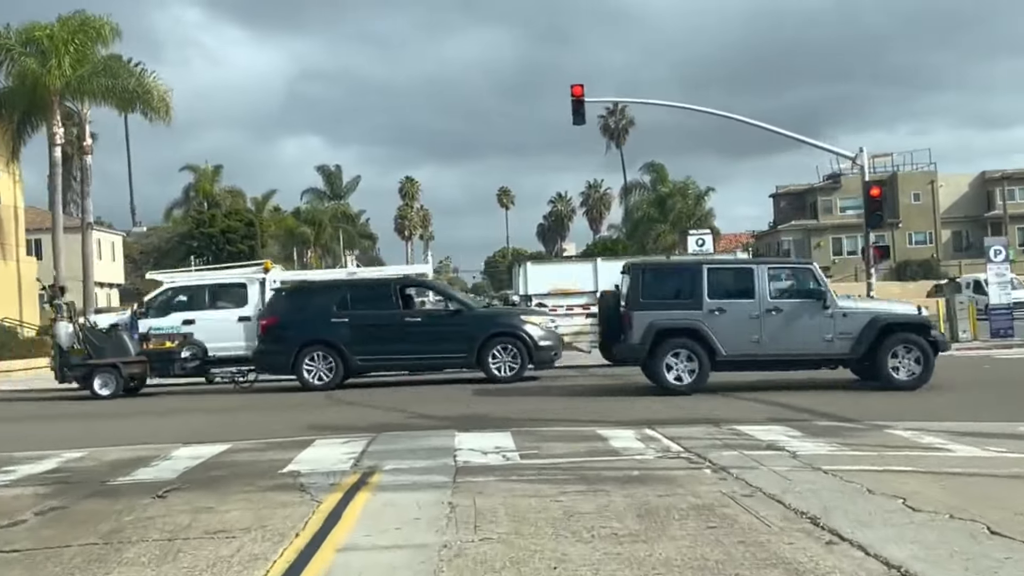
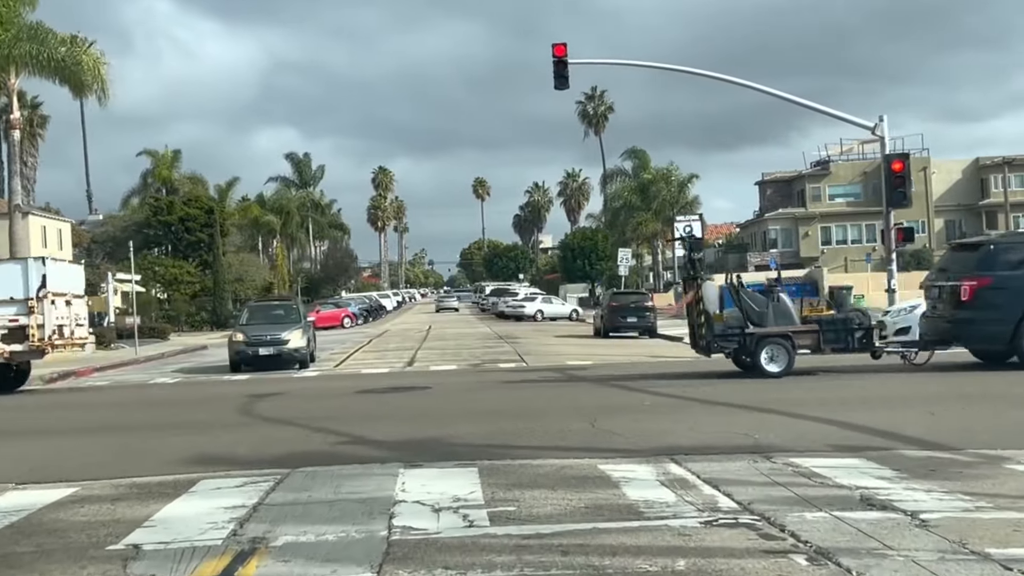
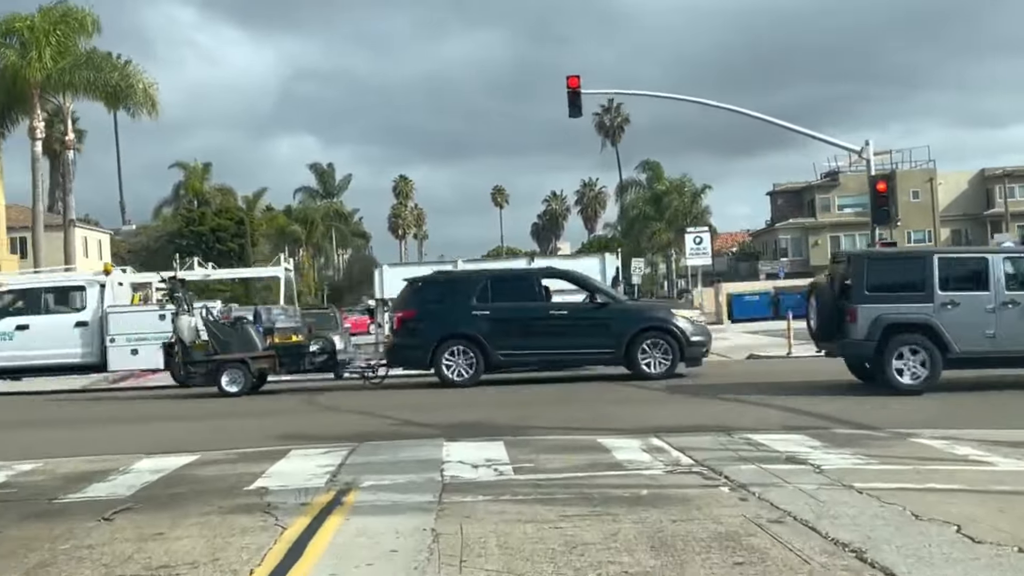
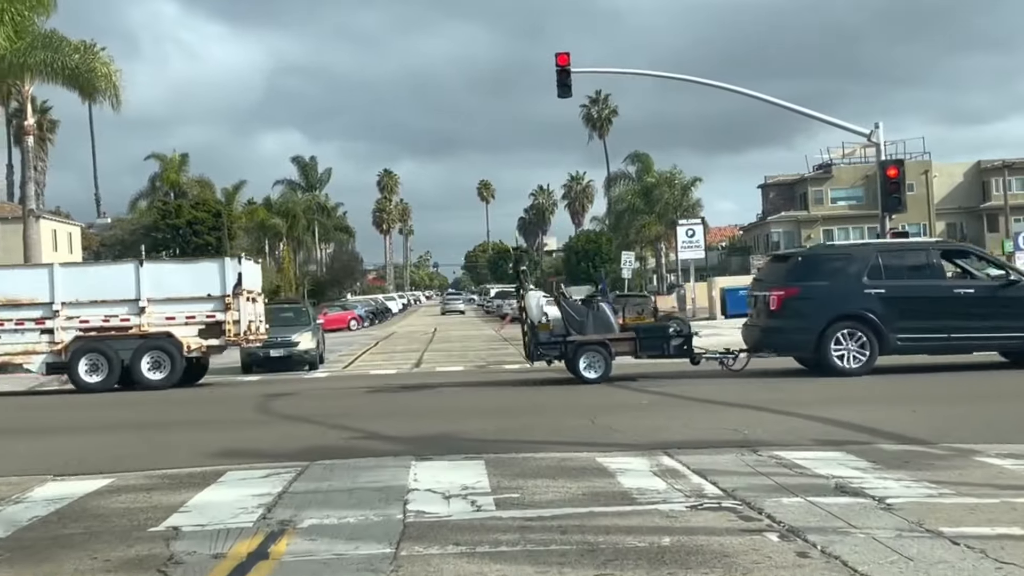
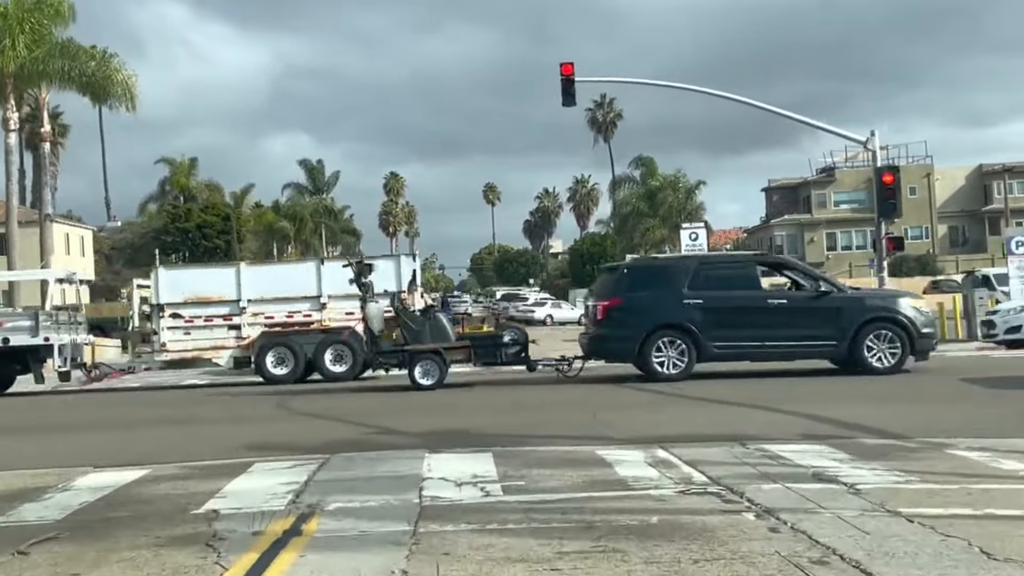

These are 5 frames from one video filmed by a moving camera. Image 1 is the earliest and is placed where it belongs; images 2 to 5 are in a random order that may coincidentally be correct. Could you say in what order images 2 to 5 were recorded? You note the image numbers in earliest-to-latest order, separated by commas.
3, 5, 4, 2
